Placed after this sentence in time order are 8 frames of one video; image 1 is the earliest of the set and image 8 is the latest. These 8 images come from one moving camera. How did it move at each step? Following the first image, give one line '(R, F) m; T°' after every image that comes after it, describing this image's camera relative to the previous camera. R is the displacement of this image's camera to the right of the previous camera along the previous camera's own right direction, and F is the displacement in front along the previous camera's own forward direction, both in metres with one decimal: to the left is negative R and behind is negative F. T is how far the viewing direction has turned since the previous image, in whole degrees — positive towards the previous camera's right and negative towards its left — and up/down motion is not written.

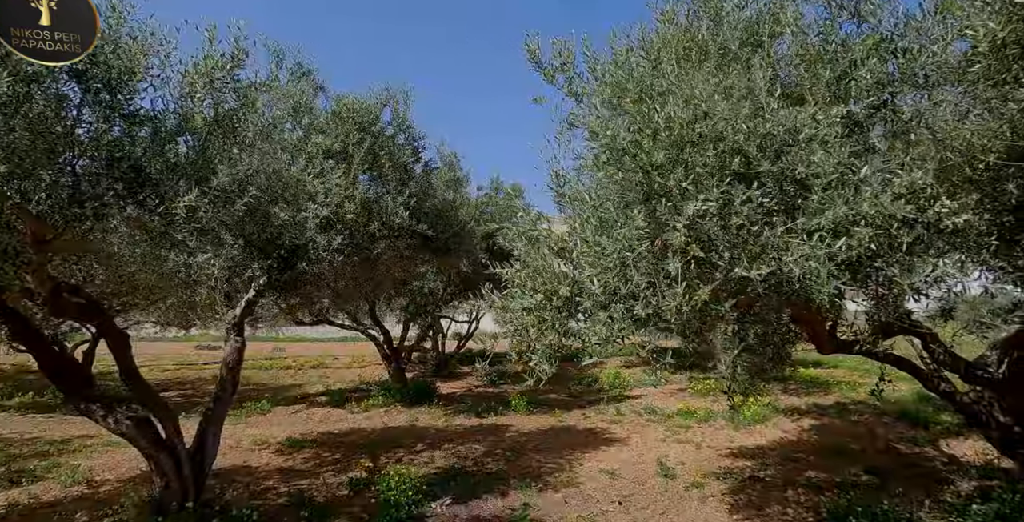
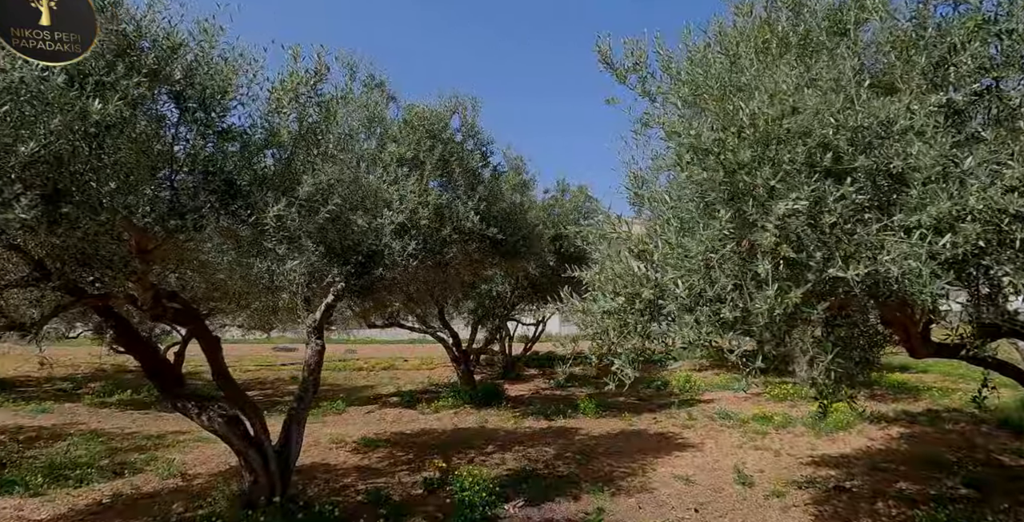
(-0.1, 0.0) m; -6°
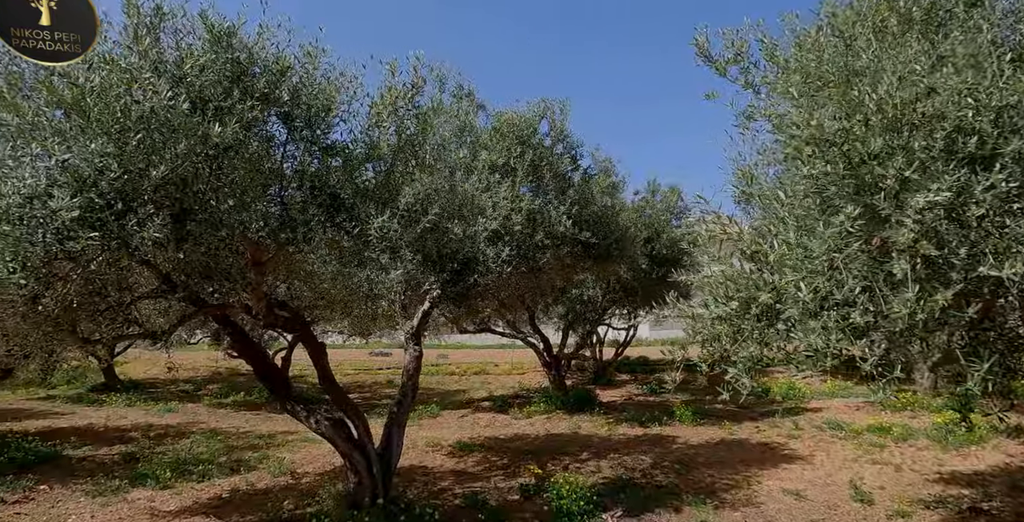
(-0.1, +0.1) m; -8°
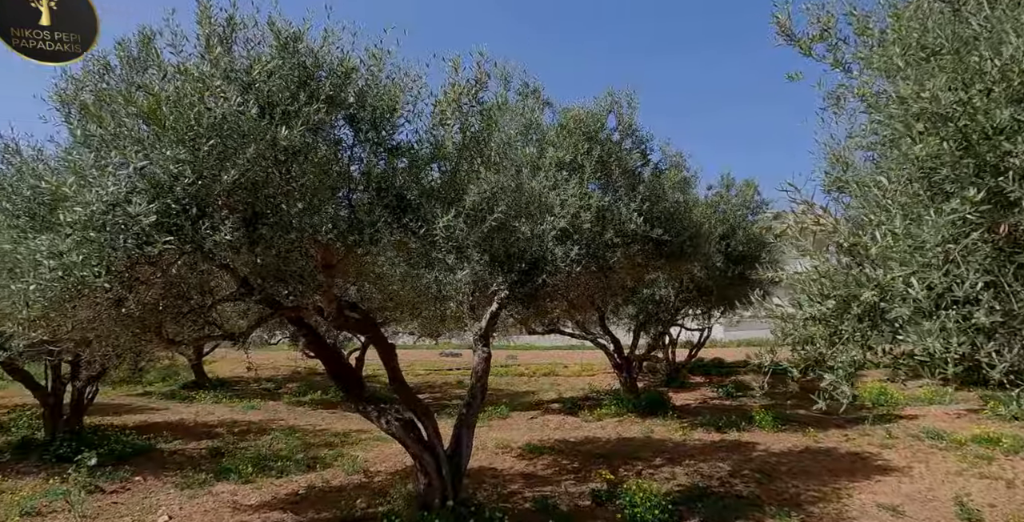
(0.0, +0.2) m; -6°
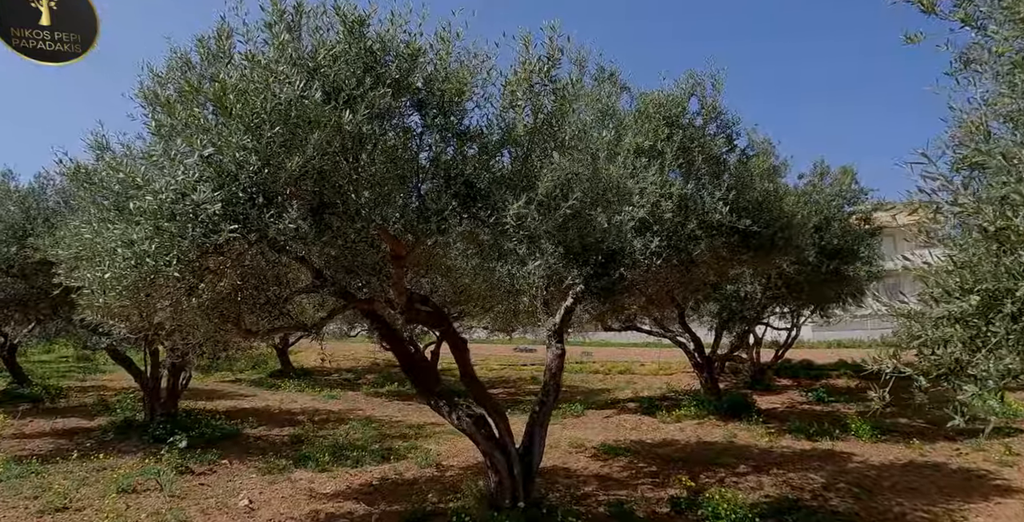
(0.0, +0.3) m; -7°
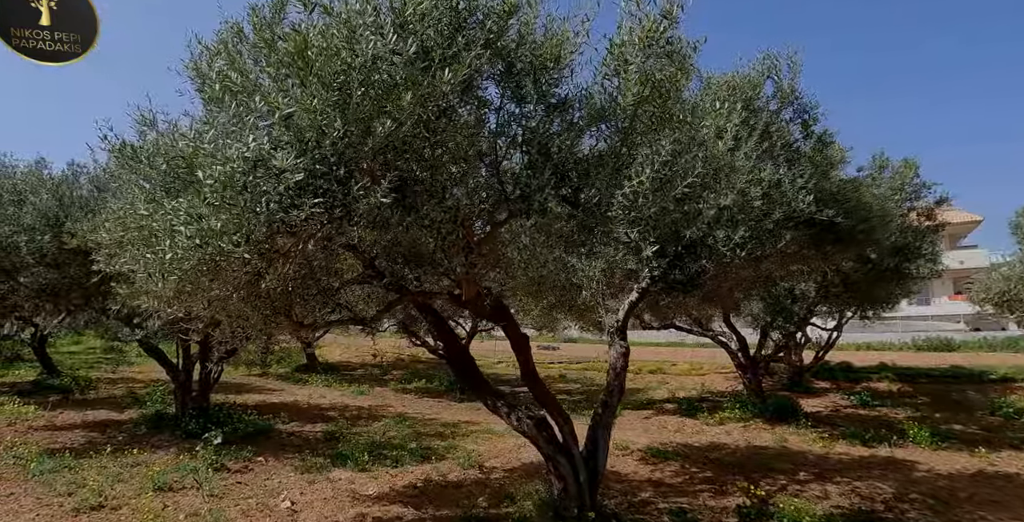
(-0.5, +0.5) m; -2°
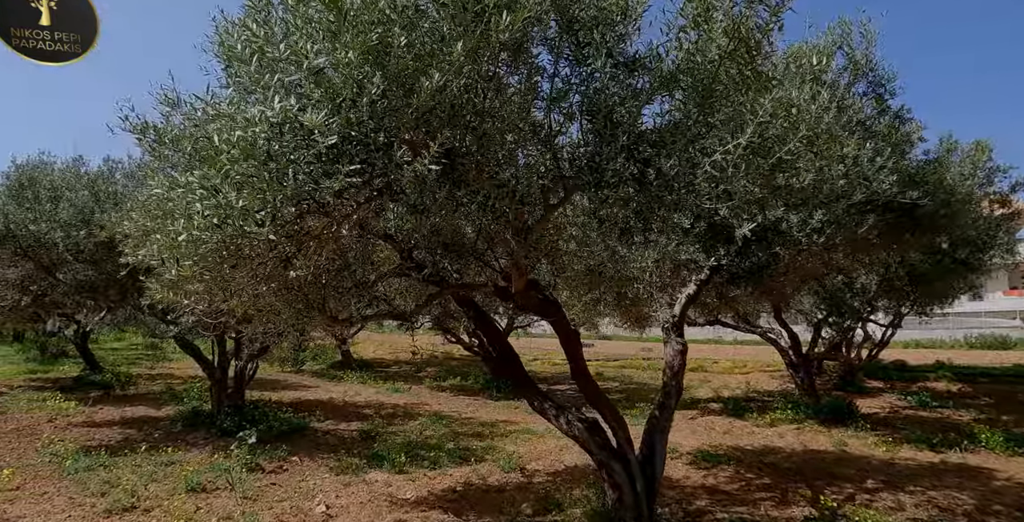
(-0.2, +0.5) m; -3°
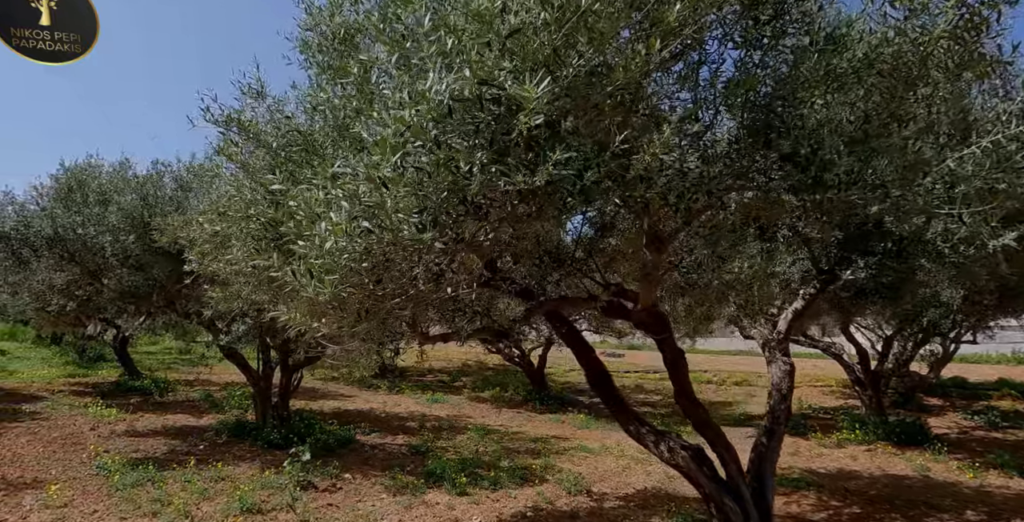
(-0.7, +0.5) m; -2°
